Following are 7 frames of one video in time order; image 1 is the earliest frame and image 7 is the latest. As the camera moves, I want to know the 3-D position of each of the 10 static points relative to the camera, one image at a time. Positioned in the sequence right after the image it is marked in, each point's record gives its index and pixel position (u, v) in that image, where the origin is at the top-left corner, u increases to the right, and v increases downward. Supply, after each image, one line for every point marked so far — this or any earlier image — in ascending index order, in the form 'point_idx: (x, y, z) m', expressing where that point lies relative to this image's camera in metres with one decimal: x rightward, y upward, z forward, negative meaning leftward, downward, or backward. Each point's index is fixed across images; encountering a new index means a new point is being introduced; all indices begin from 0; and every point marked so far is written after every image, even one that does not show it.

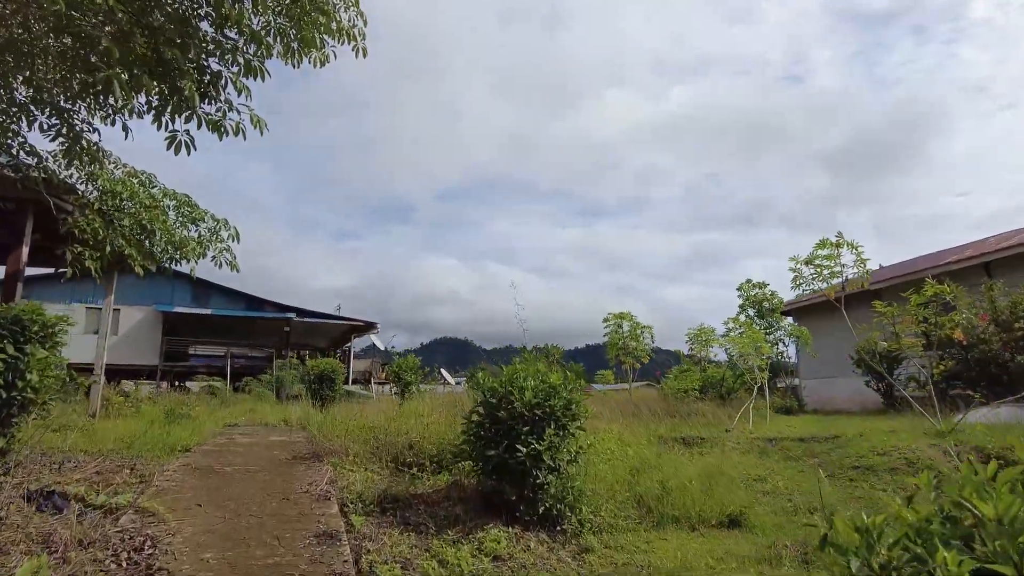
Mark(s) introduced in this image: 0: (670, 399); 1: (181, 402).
0: (+2.5, -1.8, +10.8) m
1: (-5.3, -1.9, +11.1) m
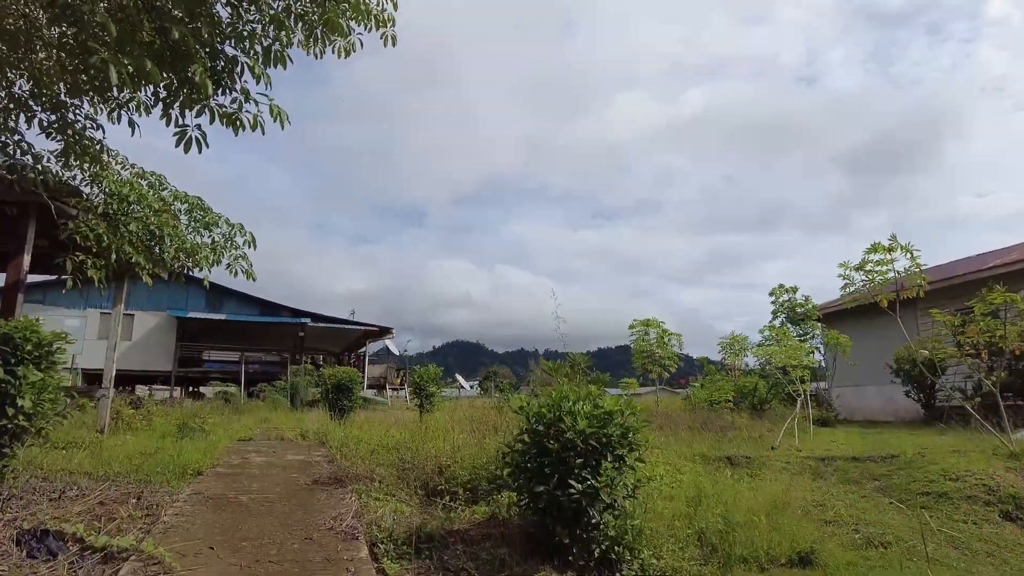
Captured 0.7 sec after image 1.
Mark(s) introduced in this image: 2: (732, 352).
0: (+2.8, -1.9, +10.3) m
1: (-4.9, -2.0, +10.8) m
2: (+3.8, -1.1, +11.0) m
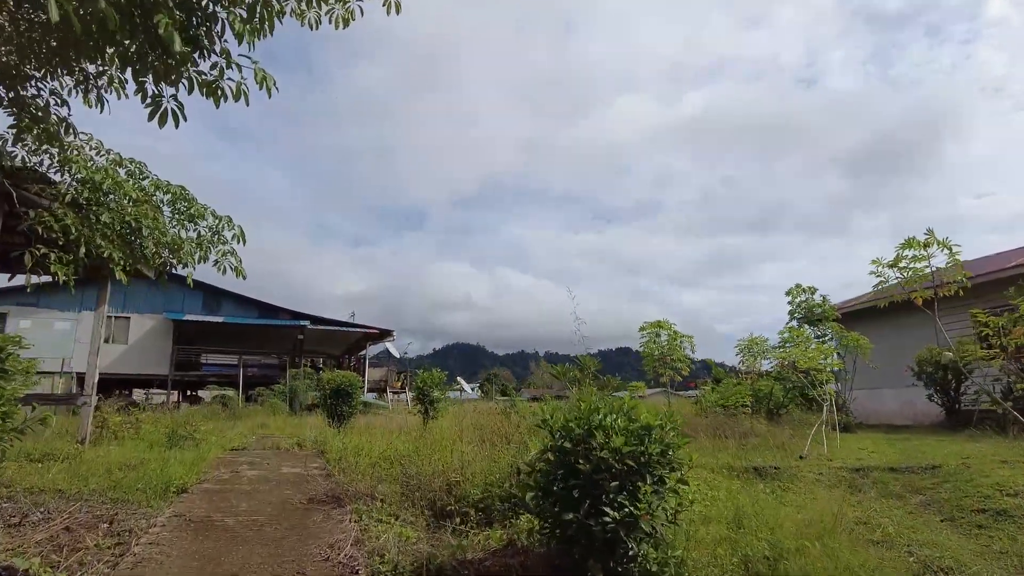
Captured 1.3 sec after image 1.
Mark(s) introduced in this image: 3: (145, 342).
0: (+2.9, -1.8, +9.9) m
1: (-4.8, -2.0, +10.4) m
2: (+3.9, -1.1, +10.6) m
3: (-10.5, -1.5, +19.7) m
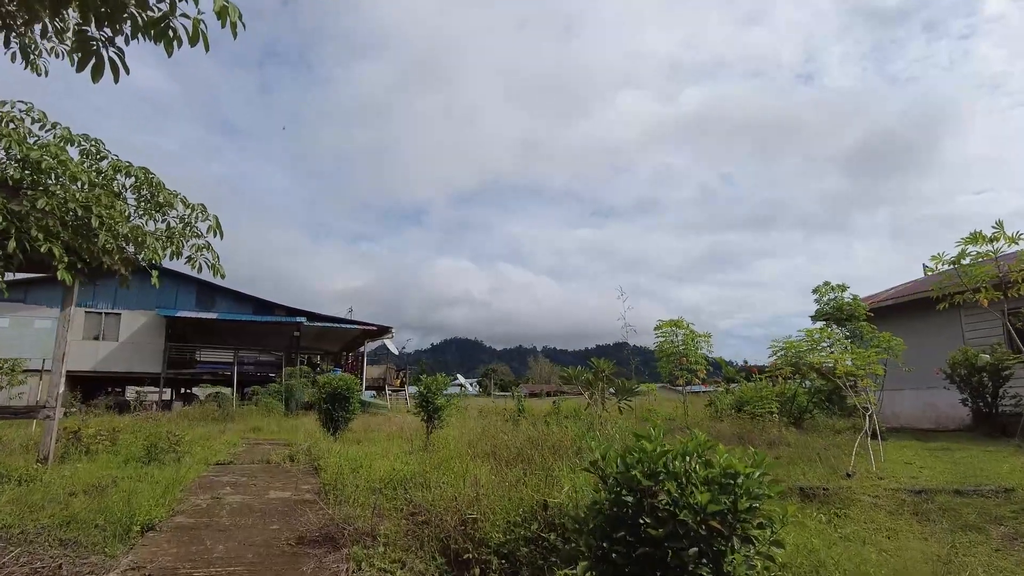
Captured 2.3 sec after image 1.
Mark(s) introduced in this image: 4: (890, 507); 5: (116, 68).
0: (+3.0, -1.8, +9.3) m
1: (-4.7, -1.9, +9.7) m
2: (+4.0, -1.0, +9.9) m
3: (-10.4, -1.4, +19.1) m
4: (+2.6, -1.5, +4.8) m
5: (-1.2, +0.6, +2.0) m
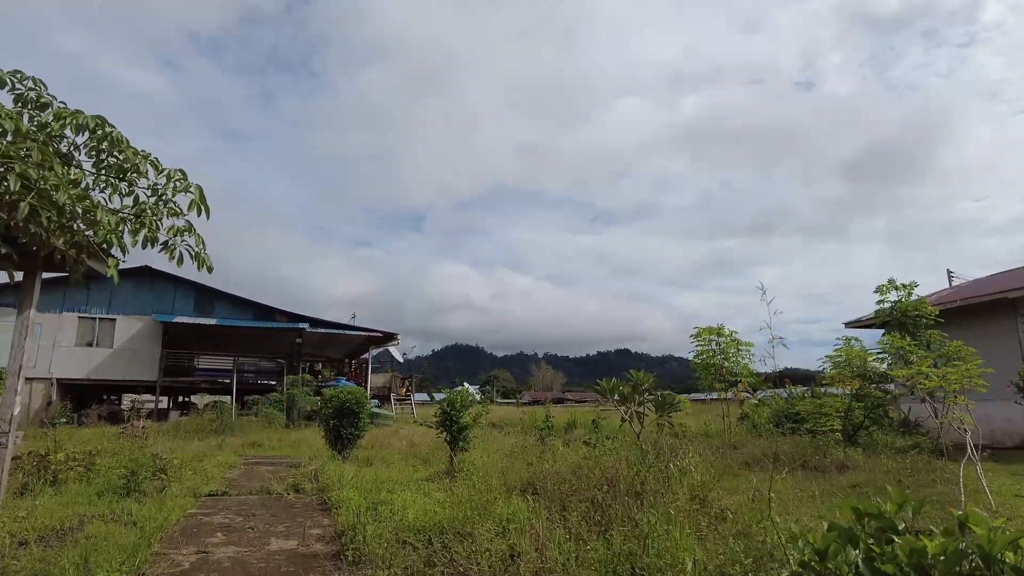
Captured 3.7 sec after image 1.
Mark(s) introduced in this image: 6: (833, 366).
0: (+3.4, -1.9, +8.3) m
1: (-4.4, -2.0, +8.8) m
2: (+4.4, -1.1, +9.0) m
3: (-10.0, -1.5, +18.1) m
4: (+3.0, -1.5, +3.8) m
5: (-0.8, +0.7, +1.1) m
6: (+4.3, -1.1, +9.3) m
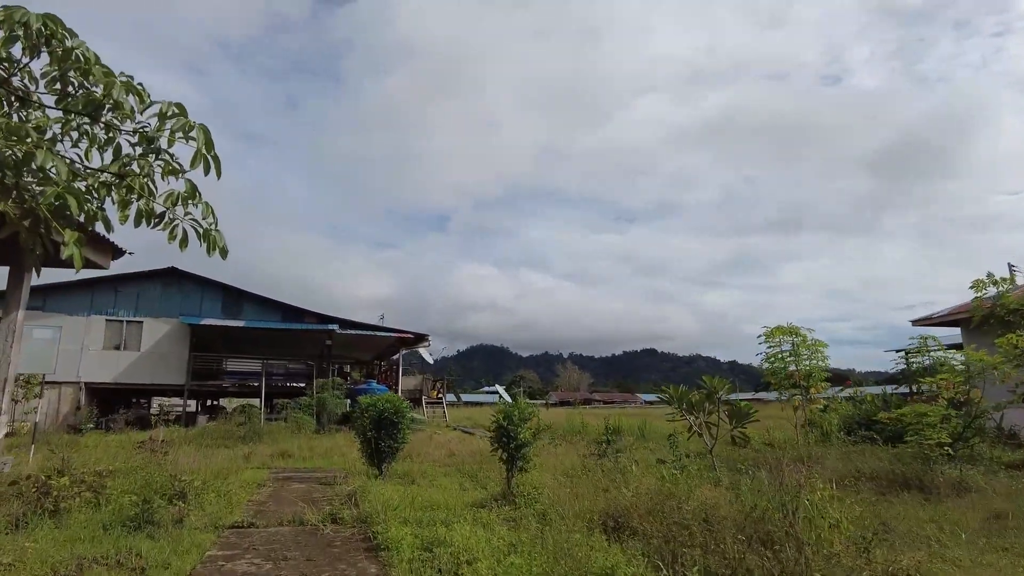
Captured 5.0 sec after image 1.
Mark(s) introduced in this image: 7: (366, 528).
0: (+4.0, -1.8, +7.3) m
1: (-3.8, -2.0, +8.0) m
2: (+5.0, -1.0, +7.9) m
3: (-9.0, -1.6, +17.6) m
4: (+3.4, -1.4, +2.9) m
5: (-0.5, +0.7, +0.2) m
6: (+4.9, -1.0, +8.3) m
7: (-1.0, -1.5, +4.6) m
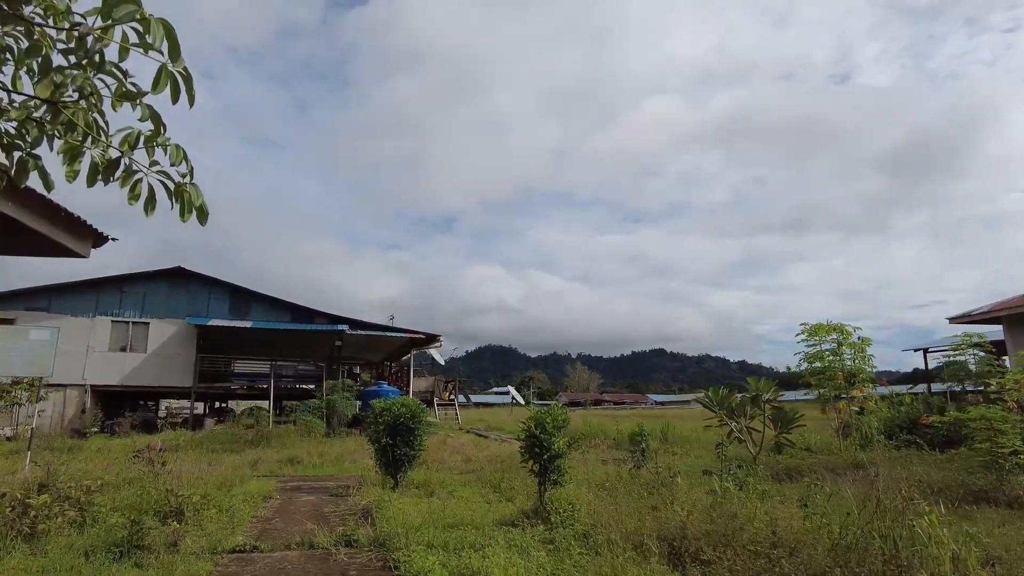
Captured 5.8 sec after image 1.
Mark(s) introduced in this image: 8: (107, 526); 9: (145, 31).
0: (+4.3, -1.7, +6.7) m
1: (-3.5, -1.9, +7.5) m
2: (+5.3, -0.9, +7.3) m
3: (-8.7, -1.6, +17.1) m
4: (+3.6, -1.4, +2.2) m
5: (-0.3, +0.8, -0.3) m
6: (+5.2, -0.9, +7.6) m
7: (-0.7, -1.5, +4.0) m
8: (-2.5, -1.5, +4.3) m
9: (-0.7, +0.5, +1.3) m
